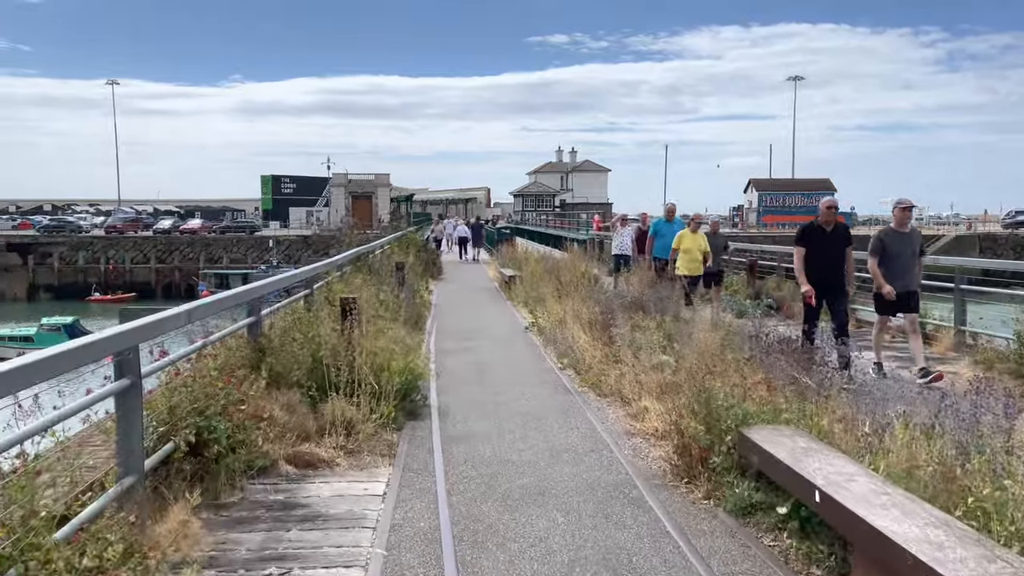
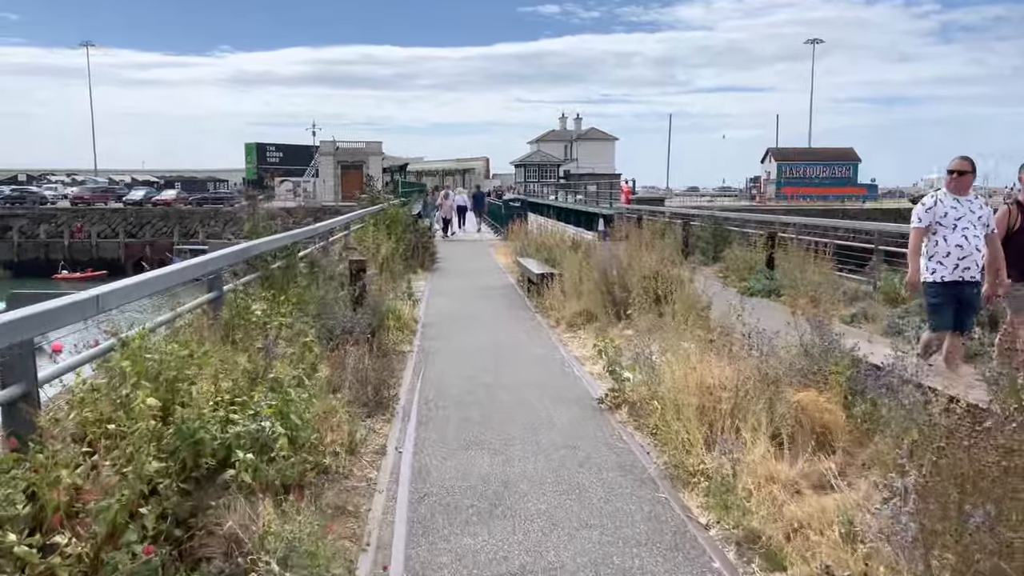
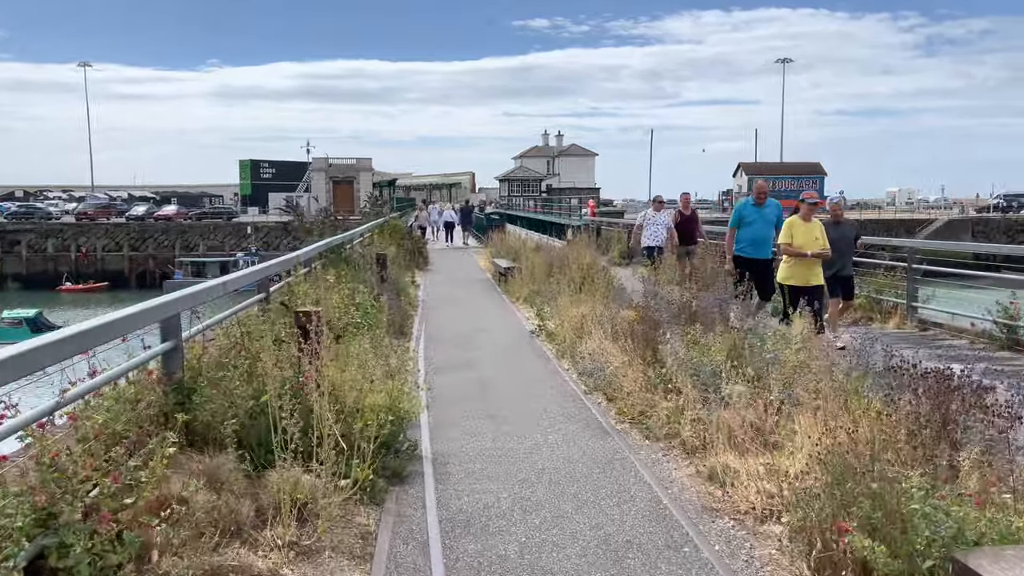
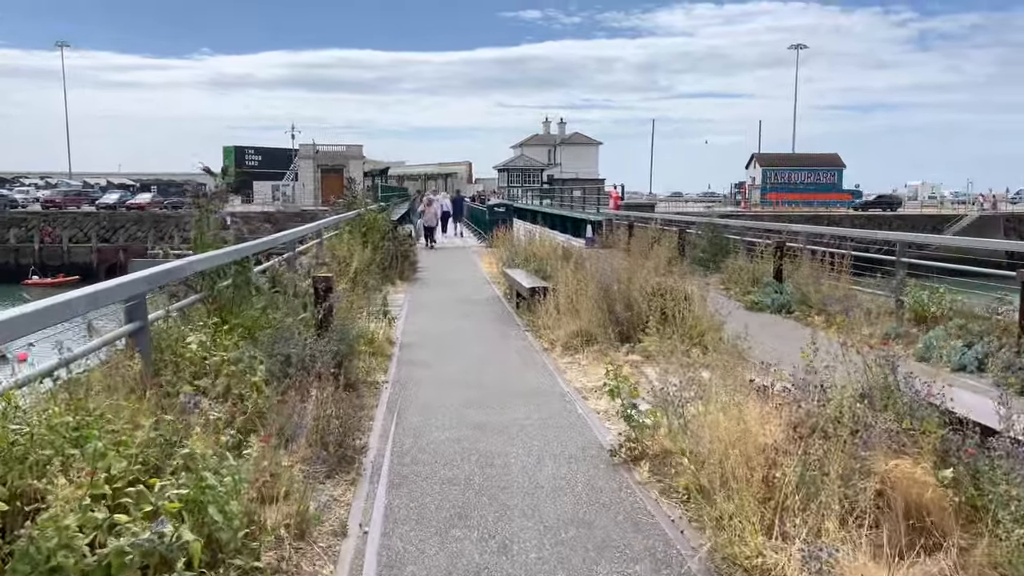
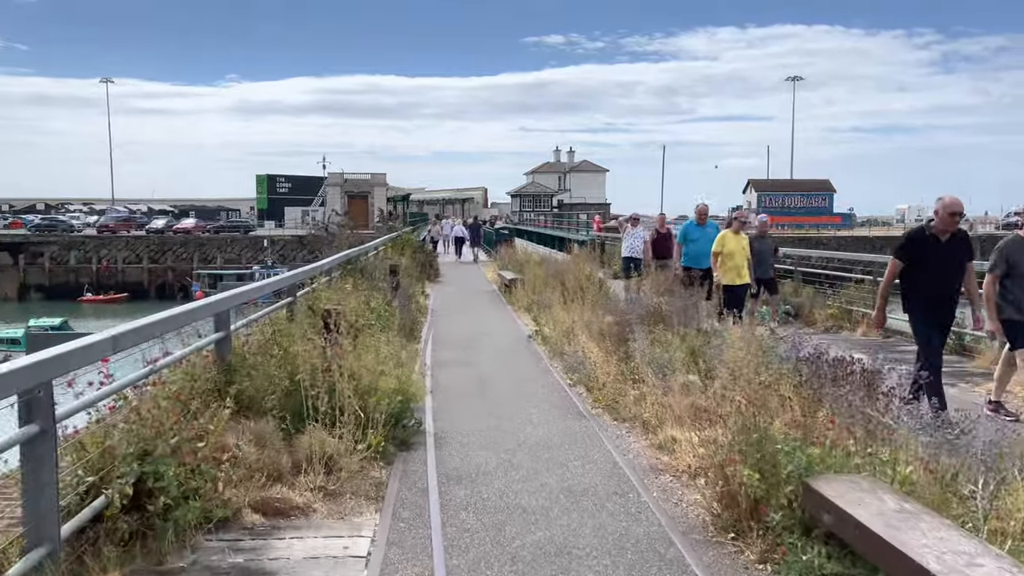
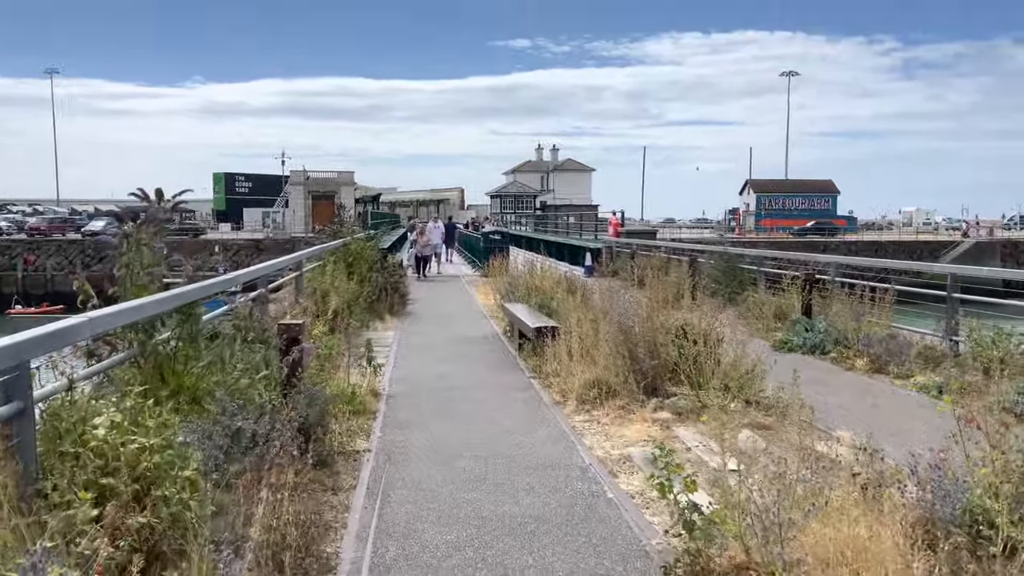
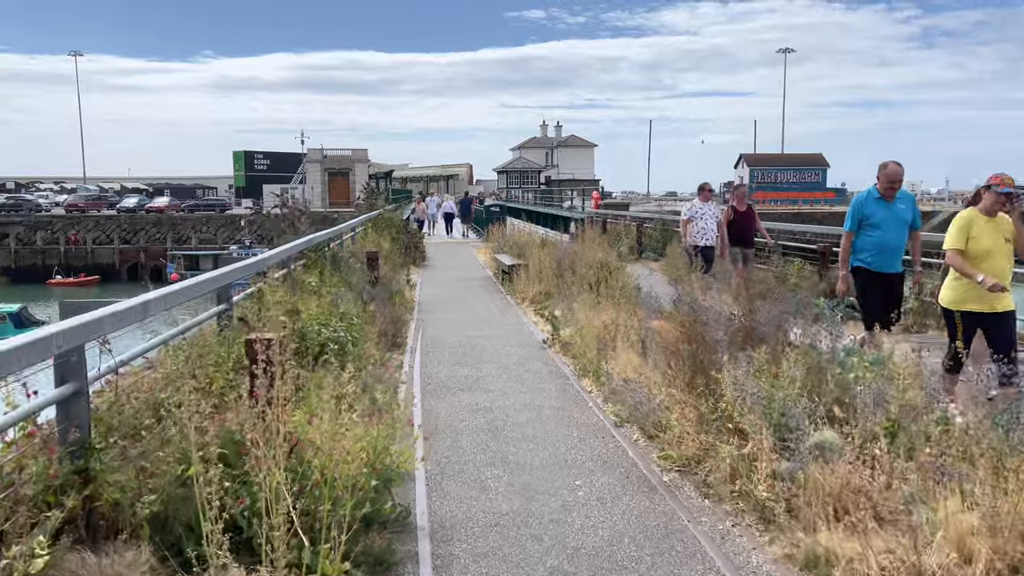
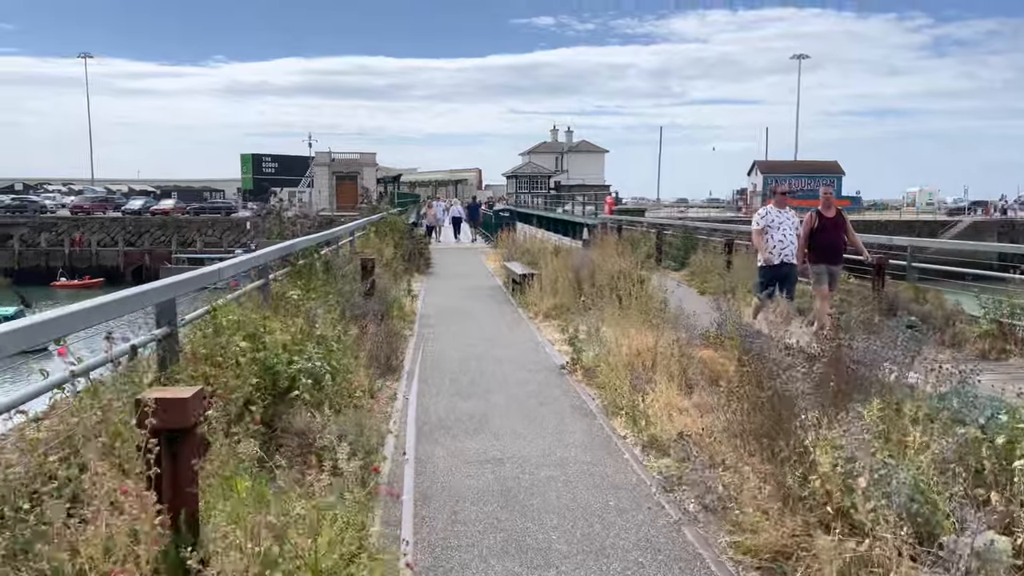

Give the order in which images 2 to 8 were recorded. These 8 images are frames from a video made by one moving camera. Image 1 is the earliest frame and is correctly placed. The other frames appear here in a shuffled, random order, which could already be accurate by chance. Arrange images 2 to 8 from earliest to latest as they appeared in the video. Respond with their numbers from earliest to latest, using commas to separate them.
5, 3, 7, 8, 2, 4, 6
